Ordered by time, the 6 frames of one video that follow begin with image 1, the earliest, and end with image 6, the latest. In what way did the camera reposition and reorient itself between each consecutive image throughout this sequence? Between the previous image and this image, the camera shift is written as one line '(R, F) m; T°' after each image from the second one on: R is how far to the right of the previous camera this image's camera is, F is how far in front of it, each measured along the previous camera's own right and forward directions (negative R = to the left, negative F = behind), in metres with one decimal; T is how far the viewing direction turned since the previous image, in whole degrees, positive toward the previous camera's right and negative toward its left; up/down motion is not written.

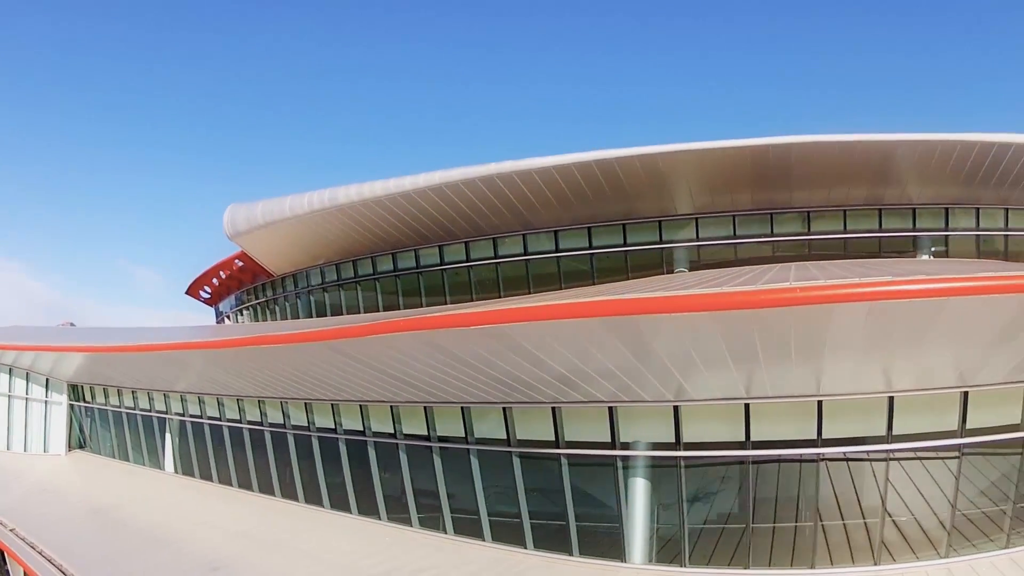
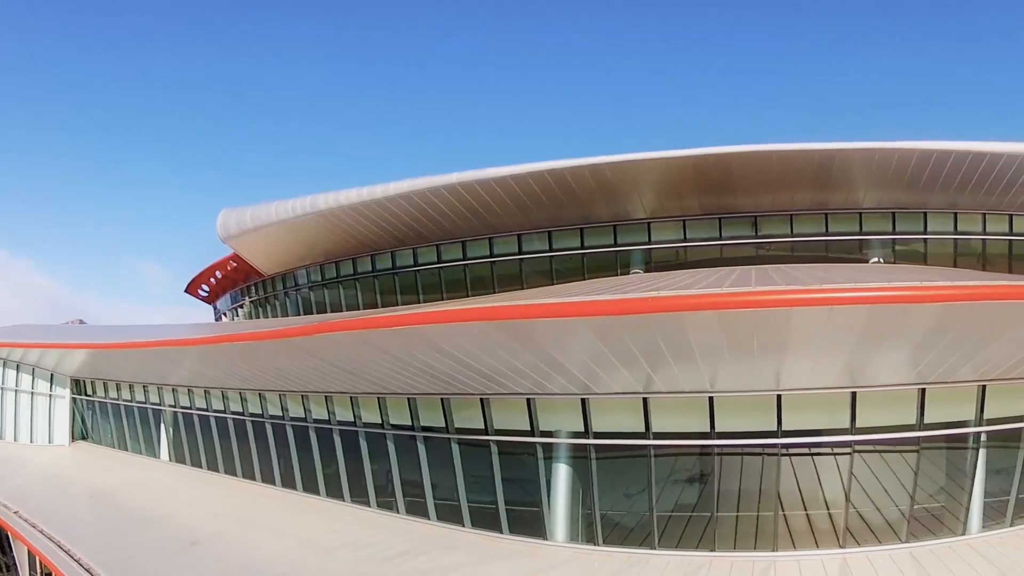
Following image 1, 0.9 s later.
(+0.8, -0.8) m; -1°
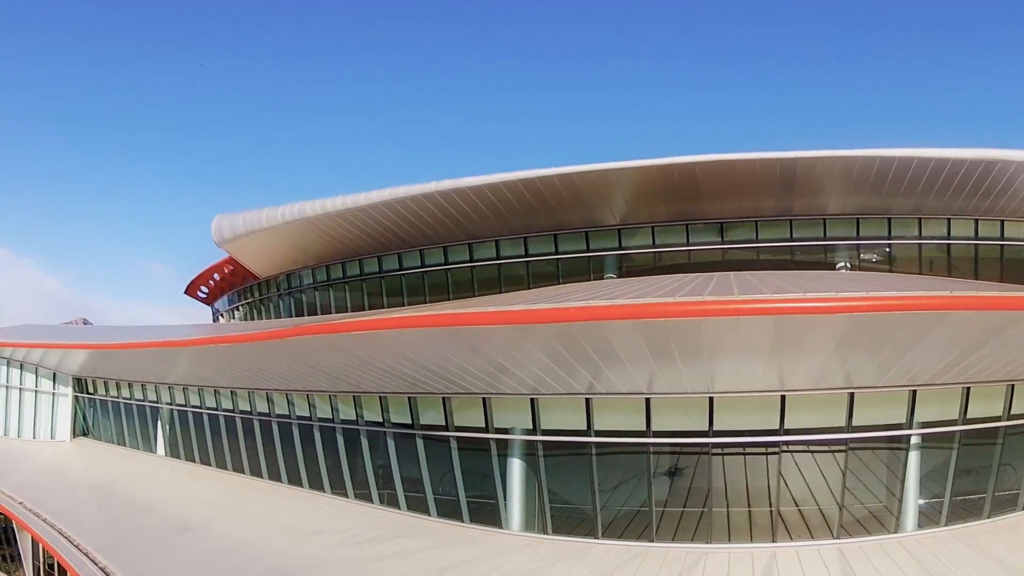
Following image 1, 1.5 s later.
(+0.5, -0.6) m; 0°
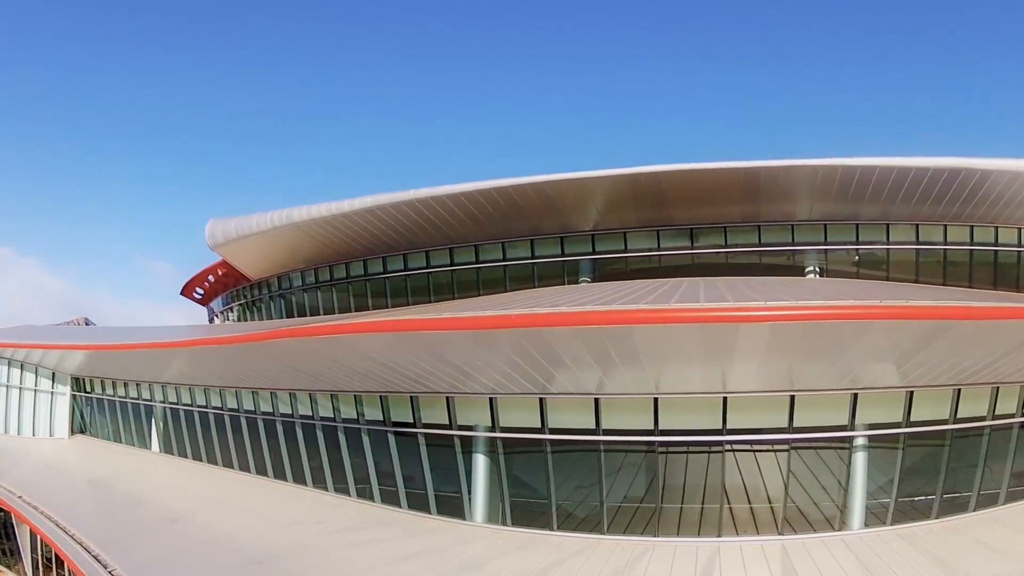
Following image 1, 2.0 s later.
(+0.5, -0.5) m; 0°
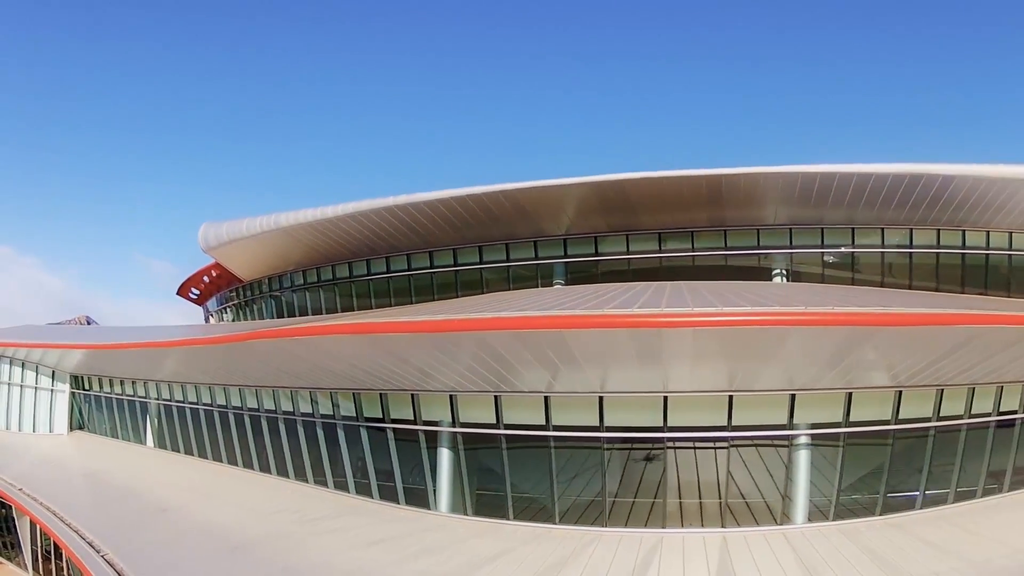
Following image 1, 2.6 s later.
(+0.5, -0.6) m; 0°
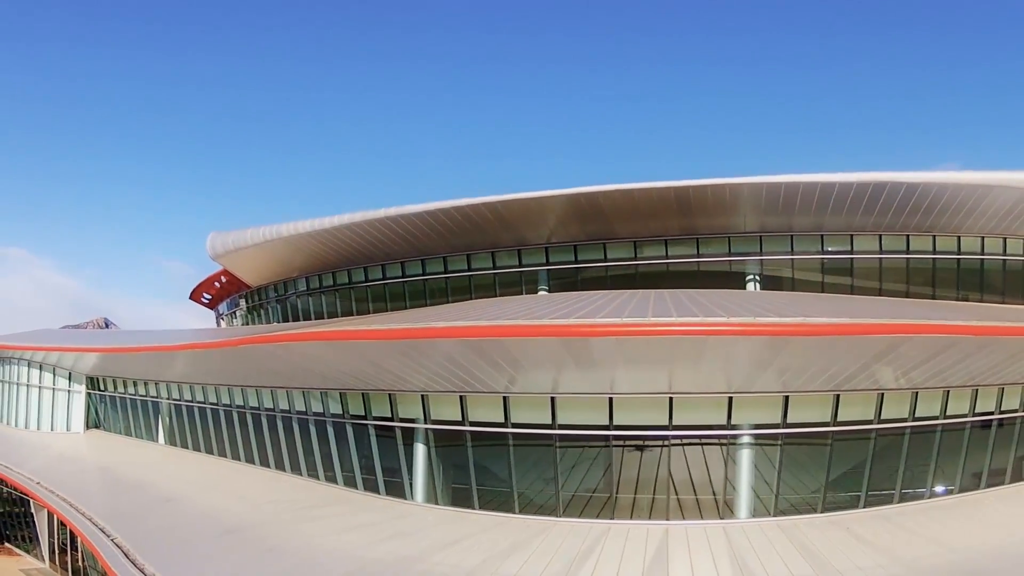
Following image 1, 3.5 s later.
(+0.7, -0.9) m; -1°
